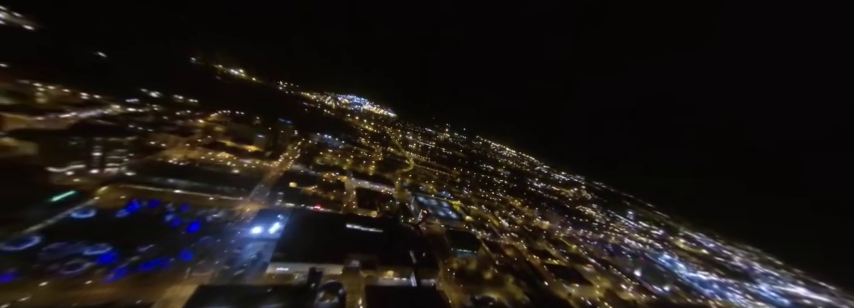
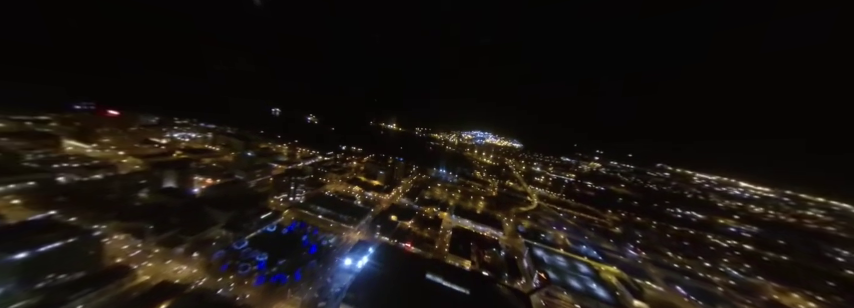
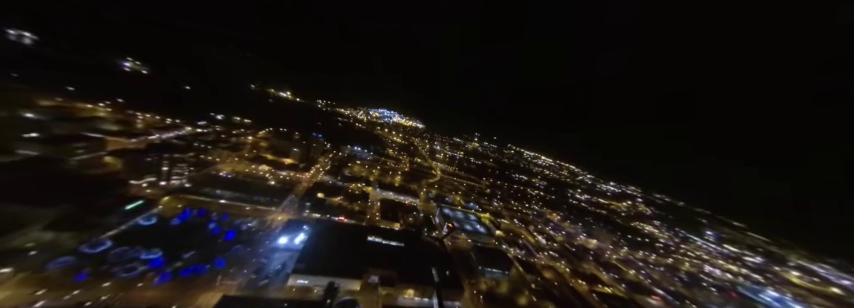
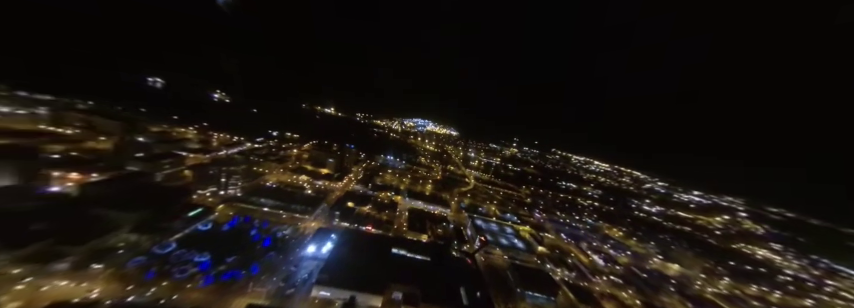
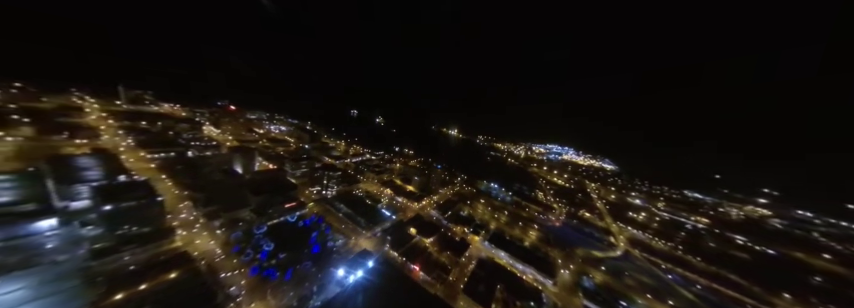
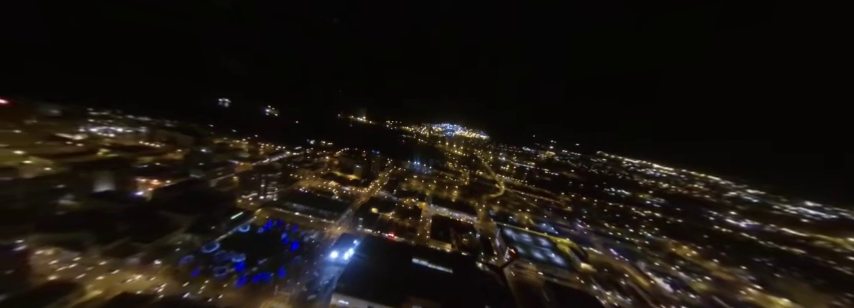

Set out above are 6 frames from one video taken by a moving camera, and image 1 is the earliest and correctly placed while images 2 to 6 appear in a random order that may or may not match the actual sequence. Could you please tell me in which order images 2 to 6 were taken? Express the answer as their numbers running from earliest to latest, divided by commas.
3, 4, 6, 2, 5
